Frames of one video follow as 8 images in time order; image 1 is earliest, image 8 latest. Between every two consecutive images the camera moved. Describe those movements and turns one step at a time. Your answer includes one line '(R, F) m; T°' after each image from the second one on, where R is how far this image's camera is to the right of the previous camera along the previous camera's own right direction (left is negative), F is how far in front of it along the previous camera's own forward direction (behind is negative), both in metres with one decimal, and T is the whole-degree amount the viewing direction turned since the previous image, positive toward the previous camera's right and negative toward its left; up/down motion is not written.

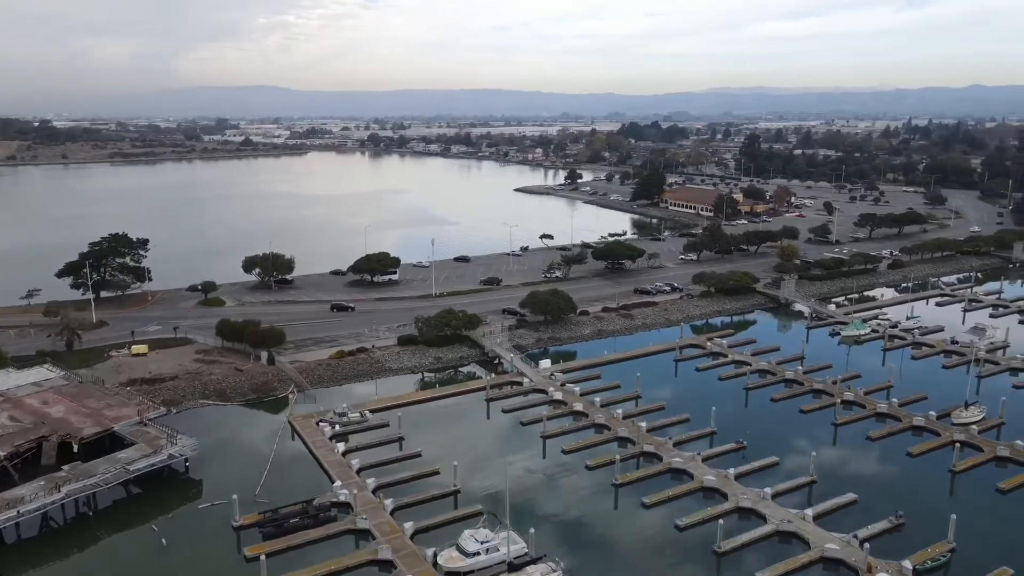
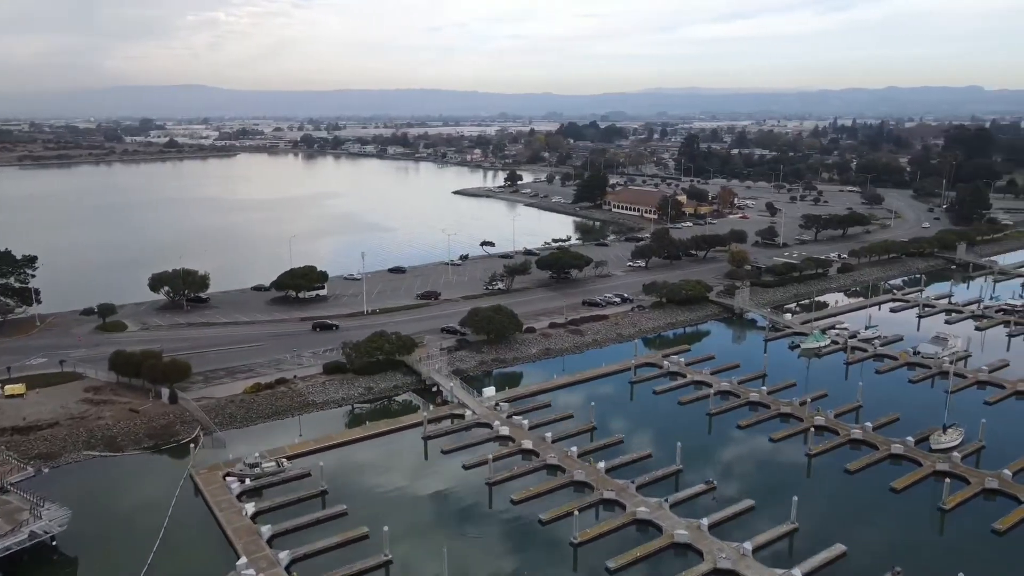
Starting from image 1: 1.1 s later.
(+0.1, +2.1) m; +5°
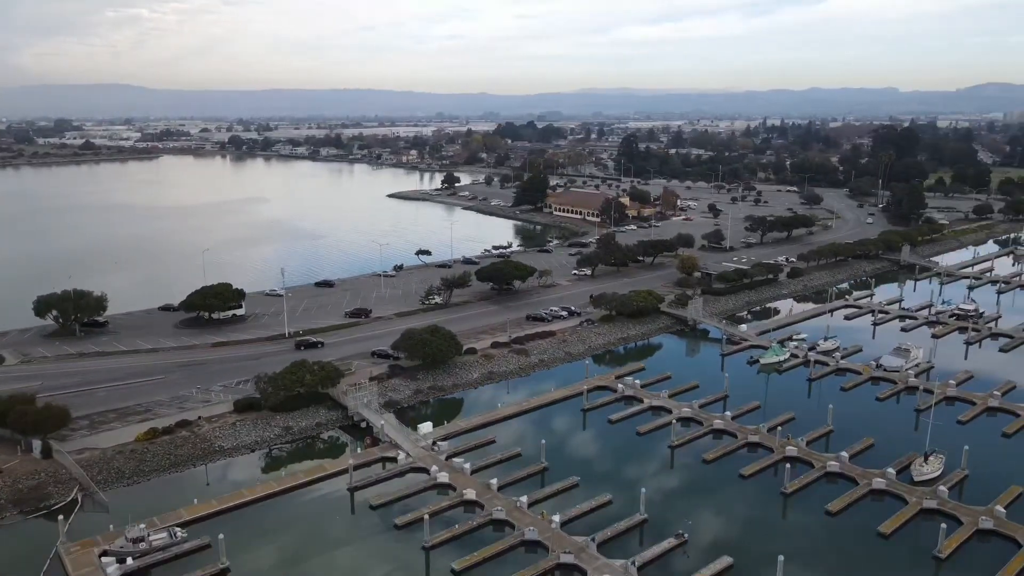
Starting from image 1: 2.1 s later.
(+0.1, +2.1) m; +5°
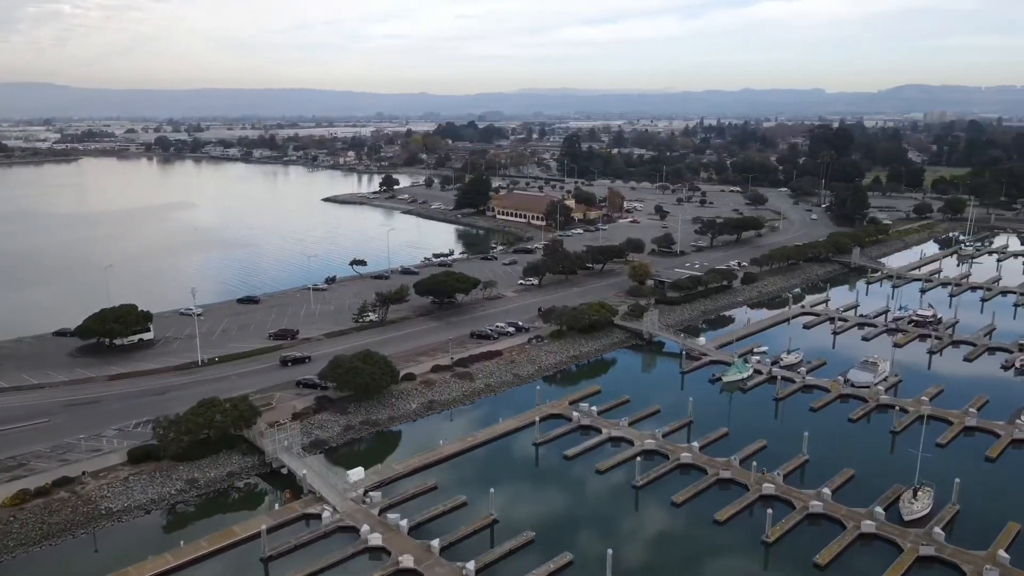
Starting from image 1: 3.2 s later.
(+0.1, +2.0) m; +4°
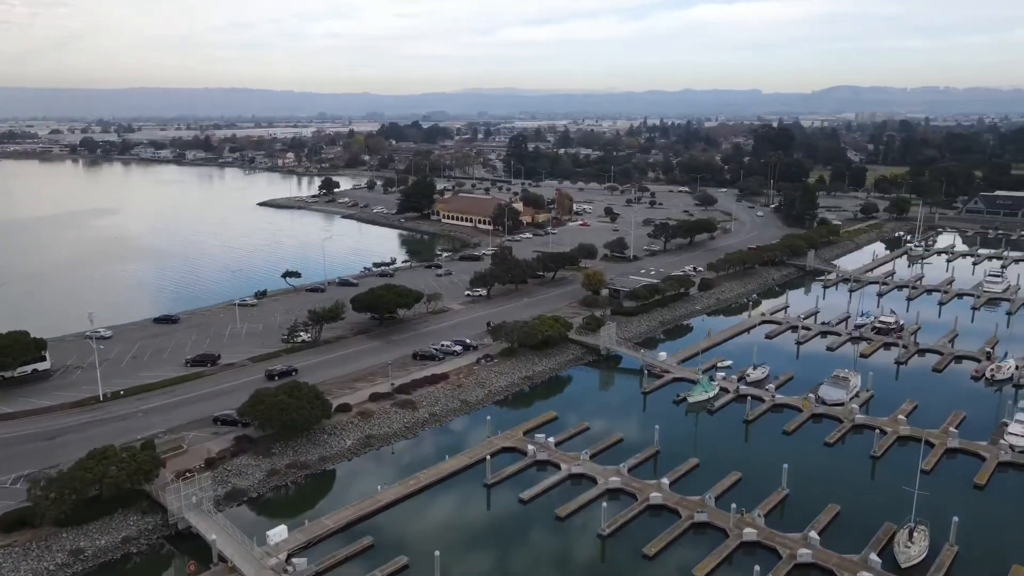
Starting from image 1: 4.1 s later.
(+0.1, +1.8) m; +4°
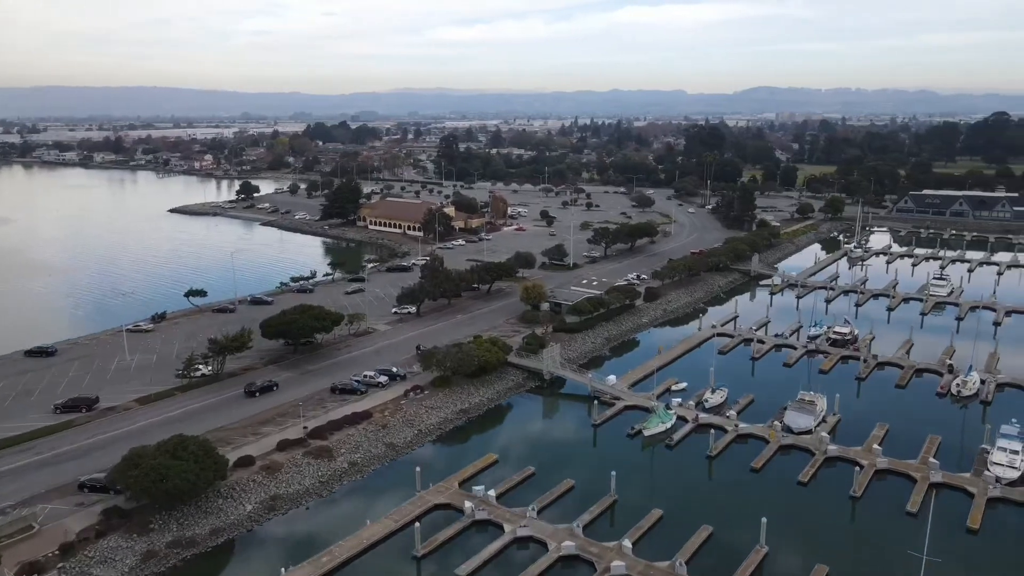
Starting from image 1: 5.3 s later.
(+0.1, +2.3) m; +5°
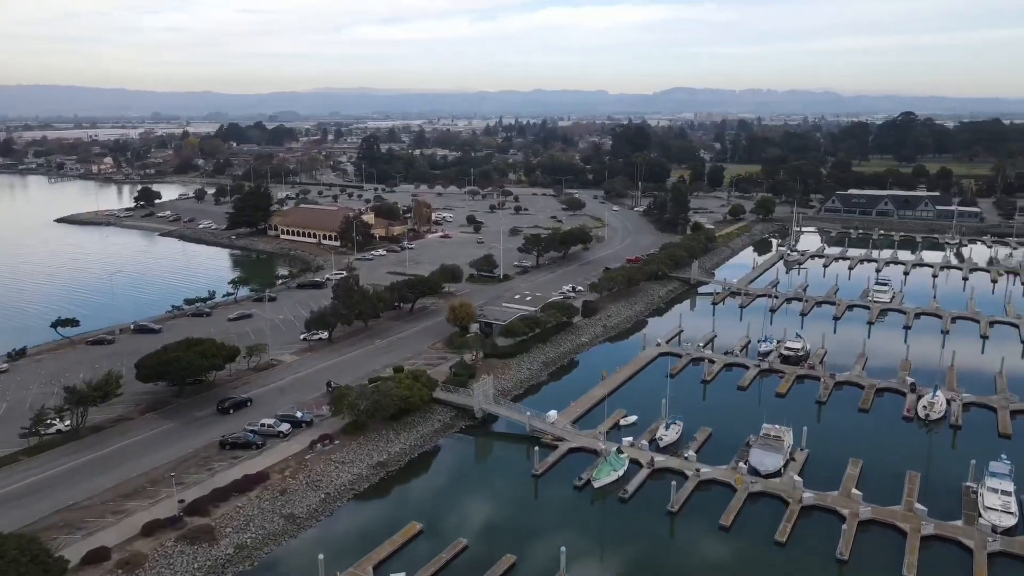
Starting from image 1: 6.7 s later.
(+0.1, +2.5) m; +6°
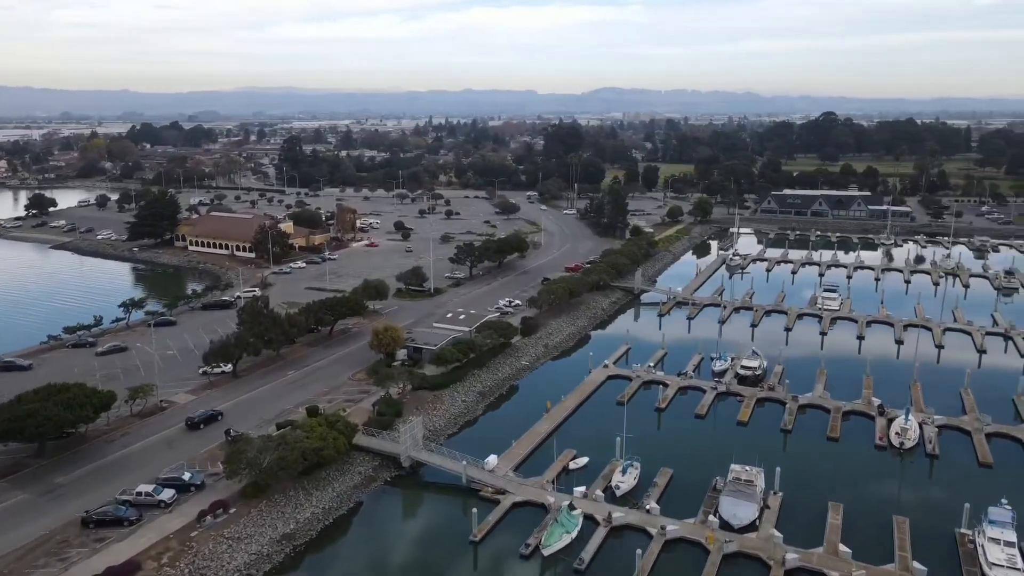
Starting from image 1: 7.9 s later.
(+0.1, +2.3) m; +5°
